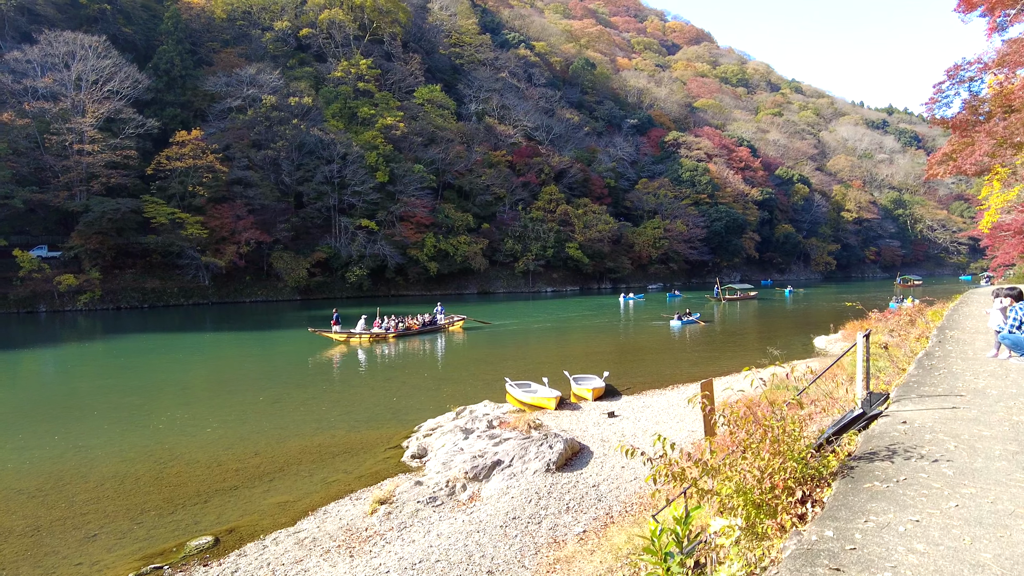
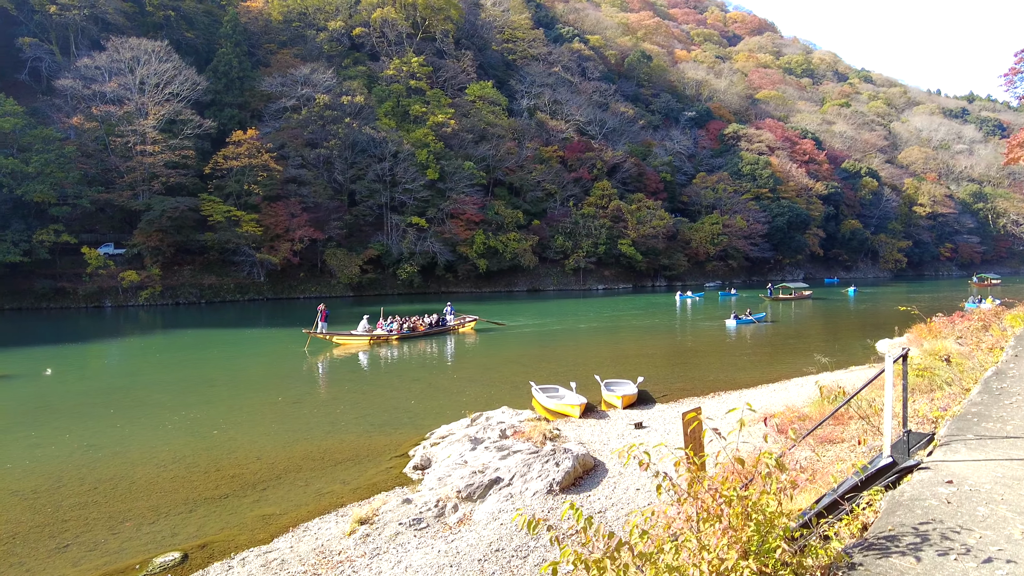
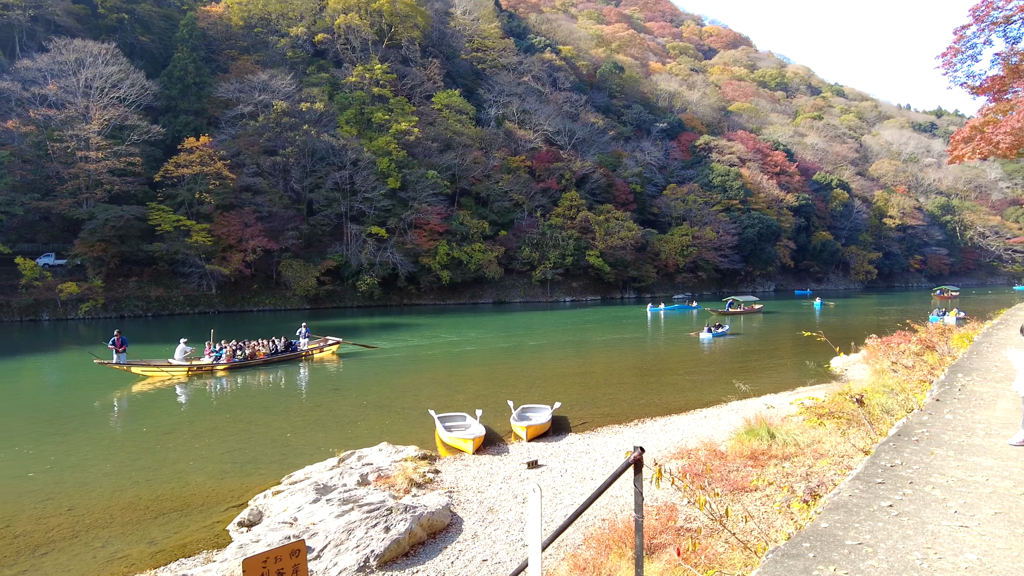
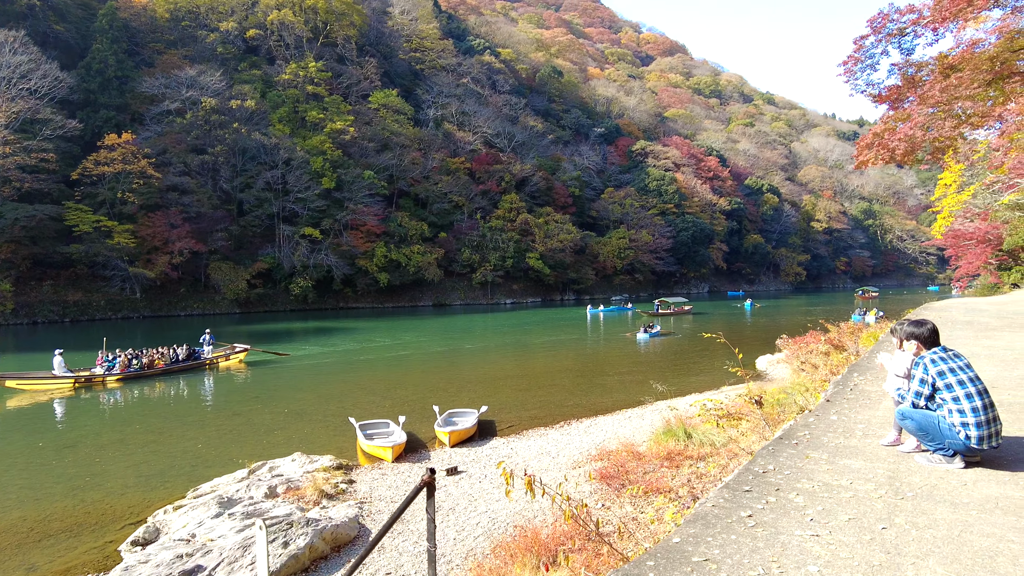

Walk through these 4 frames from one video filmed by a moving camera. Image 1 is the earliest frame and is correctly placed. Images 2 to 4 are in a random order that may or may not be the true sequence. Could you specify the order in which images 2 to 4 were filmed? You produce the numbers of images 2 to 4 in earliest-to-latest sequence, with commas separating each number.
2, 3, 4
